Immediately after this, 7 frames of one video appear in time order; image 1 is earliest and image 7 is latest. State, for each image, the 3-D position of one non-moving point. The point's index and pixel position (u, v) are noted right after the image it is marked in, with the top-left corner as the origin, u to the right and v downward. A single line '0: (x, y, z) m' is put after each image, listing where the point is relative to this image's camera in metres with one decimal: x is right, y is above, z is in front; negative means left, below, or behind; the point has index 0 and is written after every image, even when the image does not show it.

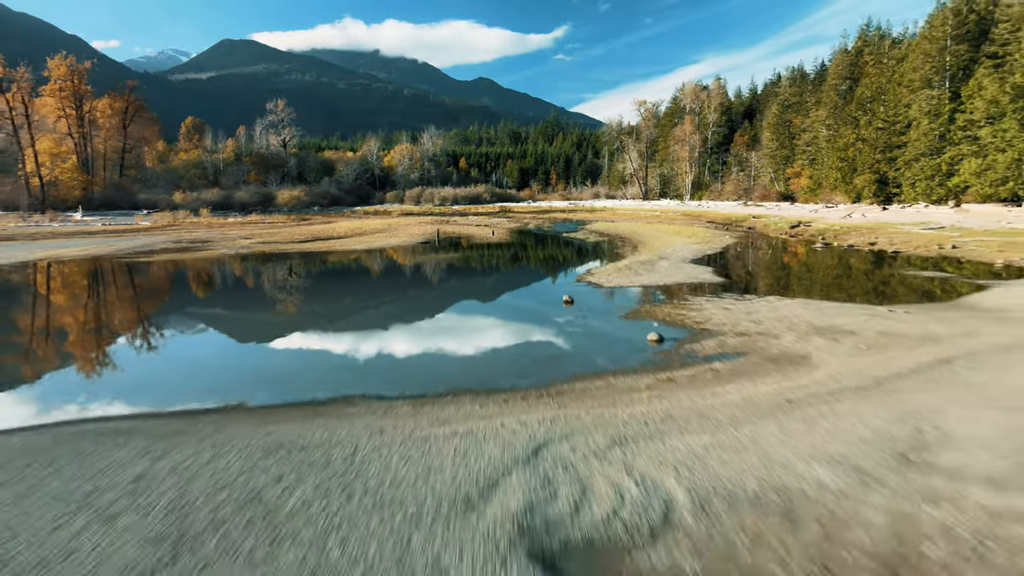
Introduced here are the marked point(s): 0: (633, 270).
0: (+4.2, +0.6, +16.7) m
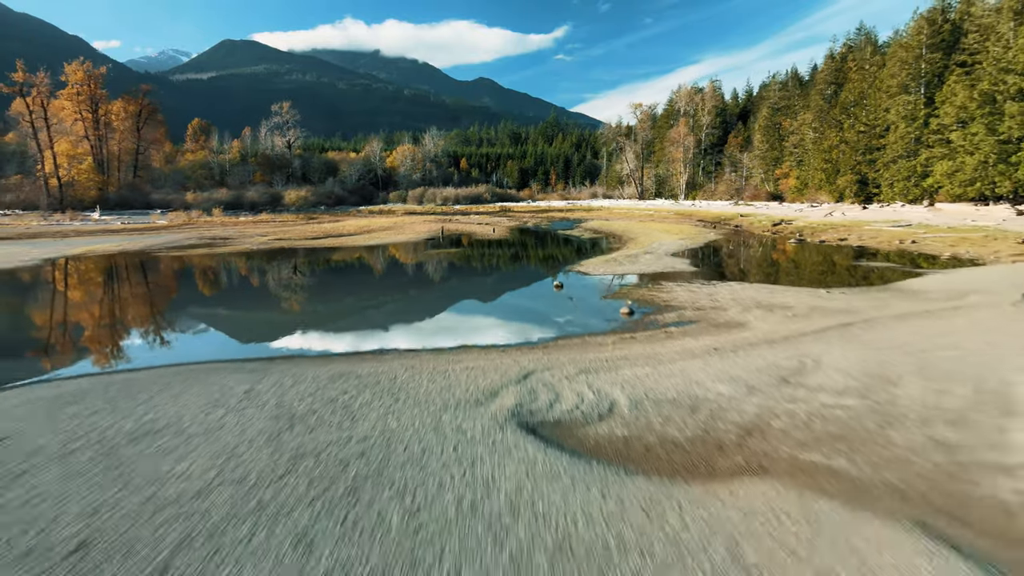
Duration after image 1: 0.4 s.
0: (+4.1, +0.9, +18.4) m
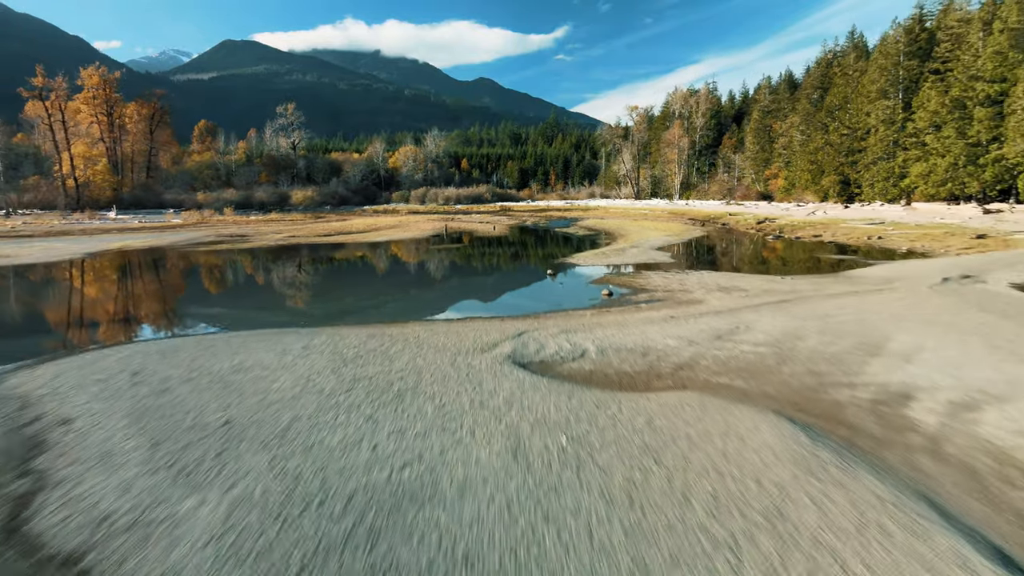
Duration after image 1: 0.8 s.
0: (+4.1, +1.2, +20.1) m
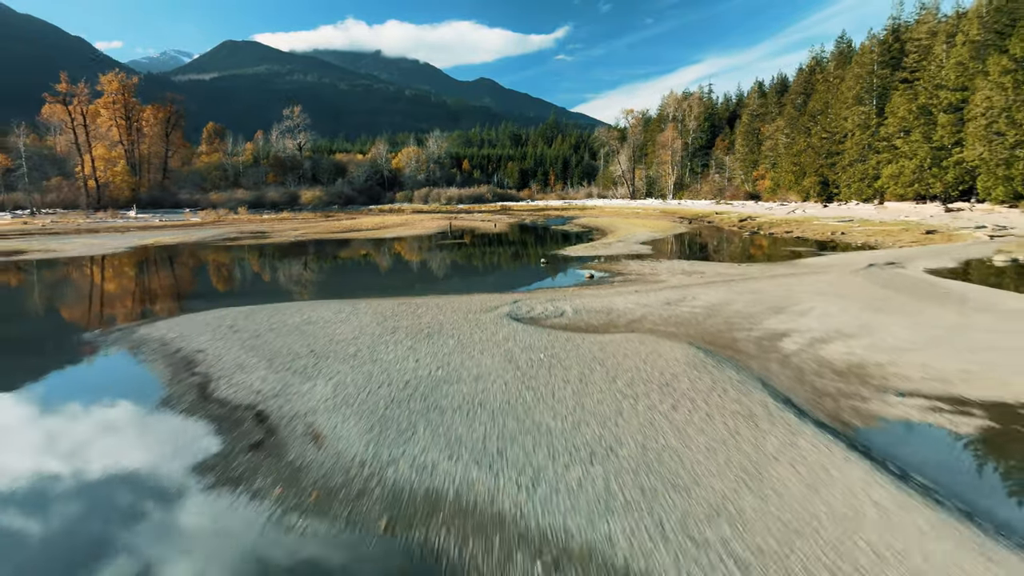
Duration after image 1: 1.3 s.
0: (+4.0, +1.7, +22.4) m
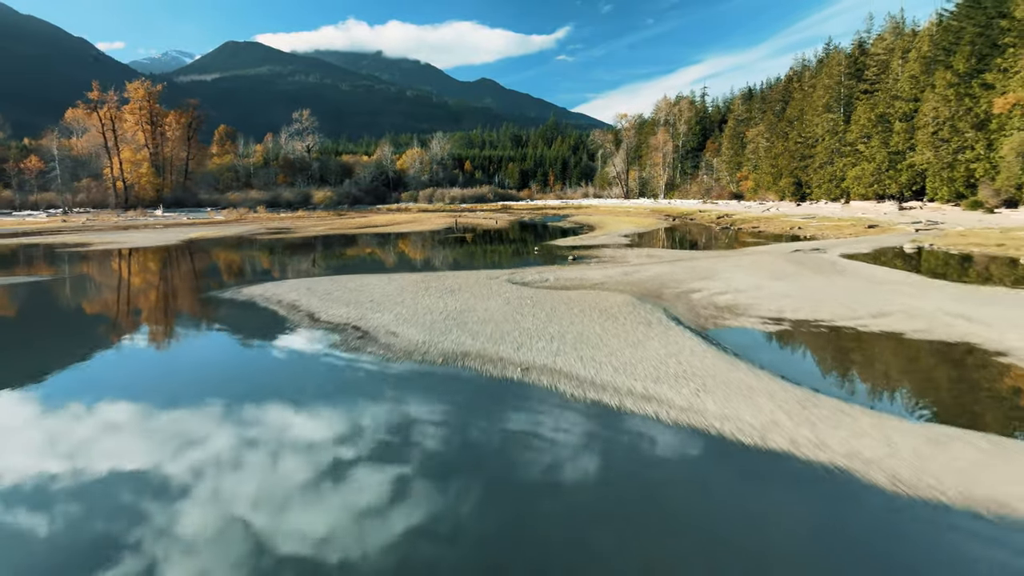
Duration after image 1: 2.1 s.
0: (+4.0, +2.4, +25.9) m
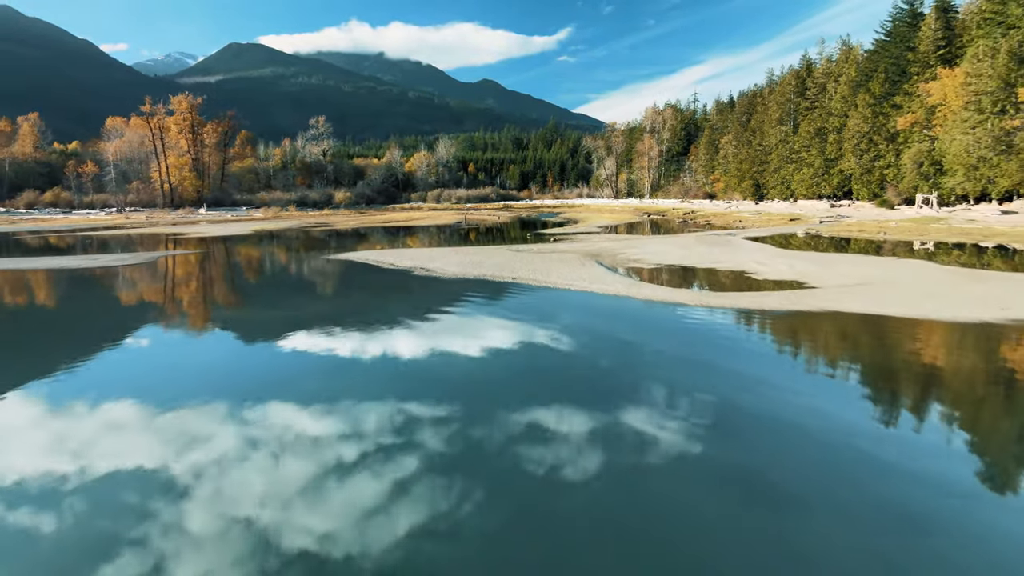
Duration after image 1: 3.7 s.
0: (+4.0, +3.7, +32.8) m
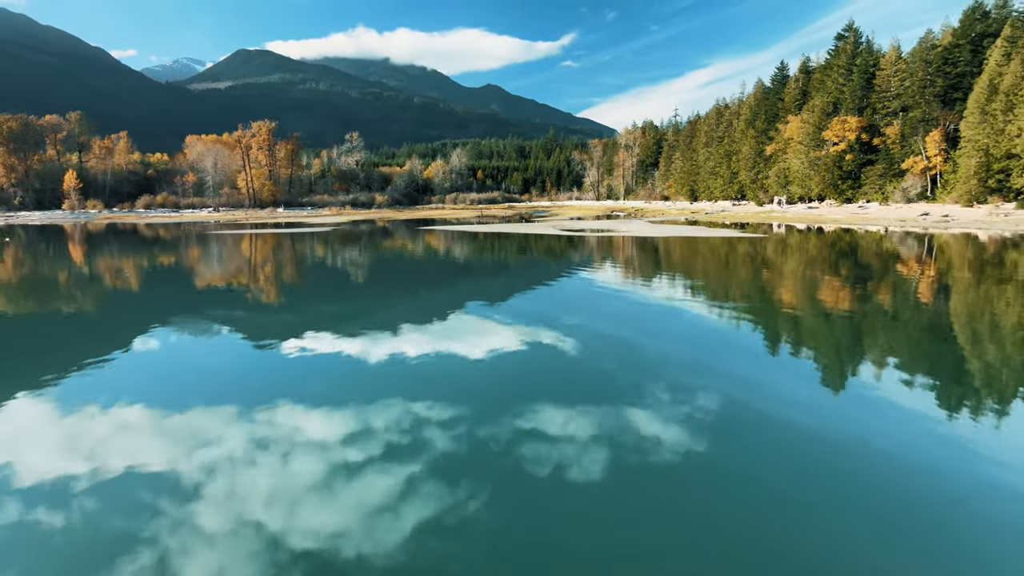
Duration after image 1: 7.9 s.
0: (+4.2, +6.9, +51.3) m
